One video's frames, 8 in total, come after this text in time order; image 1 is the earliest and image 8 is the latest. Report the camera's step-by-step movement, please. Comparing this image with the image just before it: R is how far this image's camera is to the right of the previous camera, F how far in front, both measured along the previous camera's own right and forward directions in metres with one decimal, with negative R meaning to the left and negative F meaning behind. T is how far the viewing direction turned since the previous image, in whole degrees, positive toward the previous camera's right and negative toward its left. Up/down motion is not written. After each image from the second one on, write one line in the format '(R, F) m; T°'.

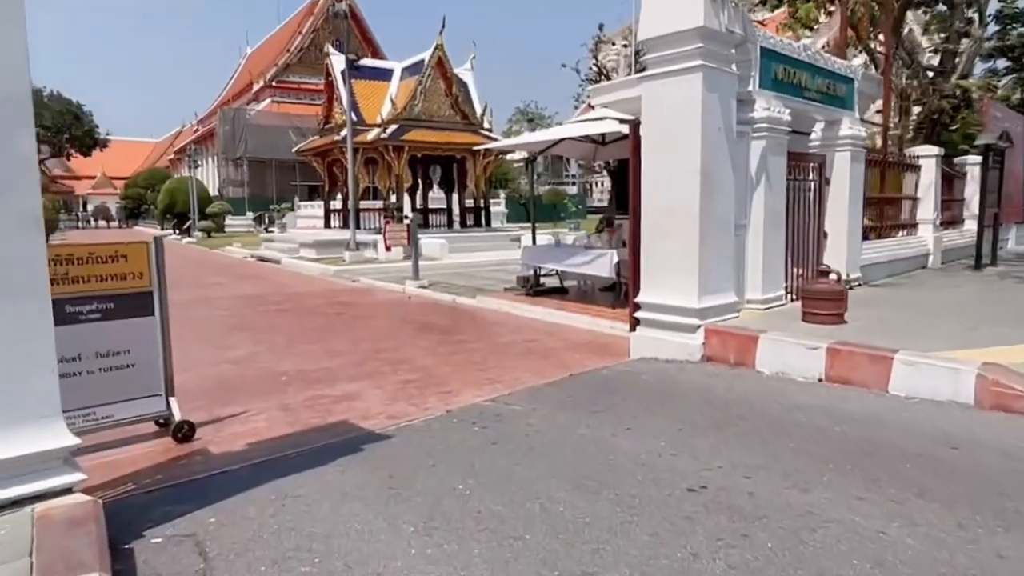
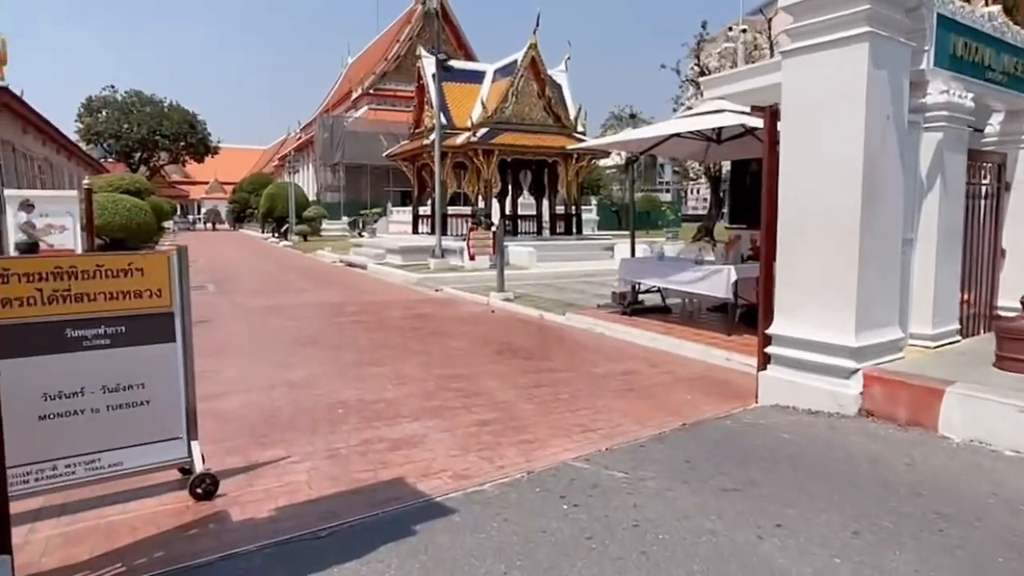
(-0.1, +1.2) m; -8°
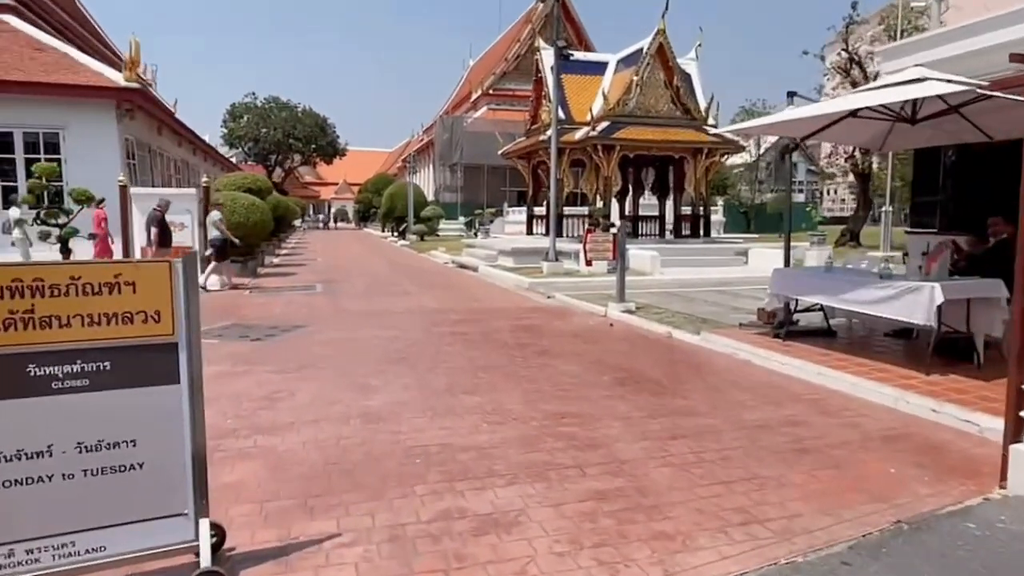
(-0.1, +1.4) m; -10°
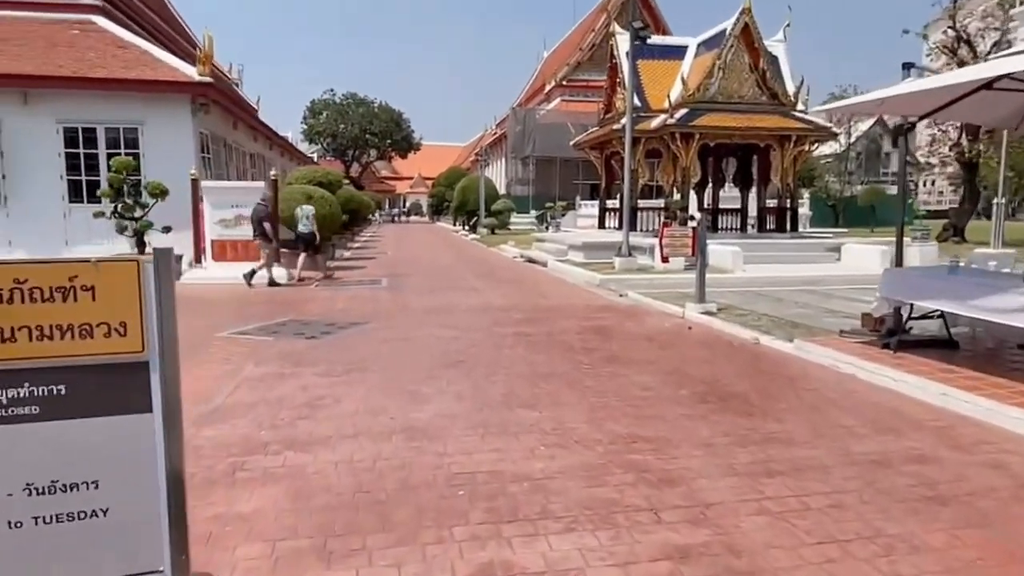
(+0.1, +0.7) m; -6°
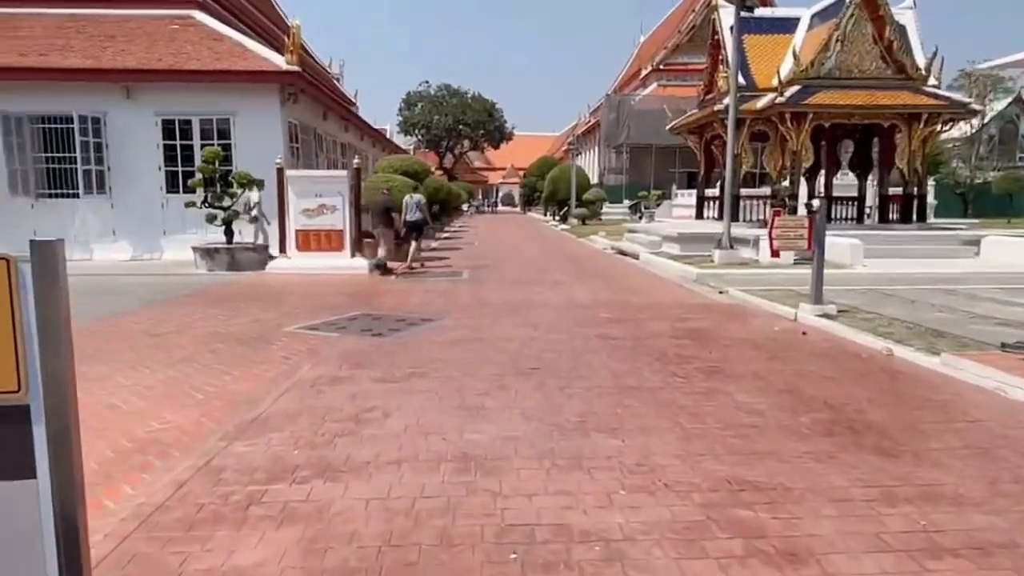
(+0.1, +0.9) m; -8°
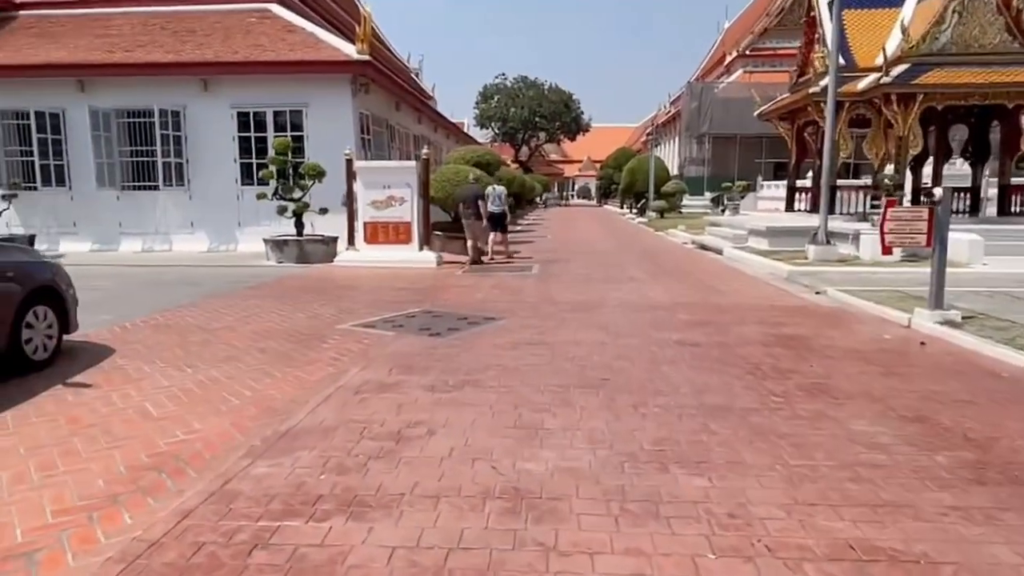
(+0.1, +0.7) m; -6°
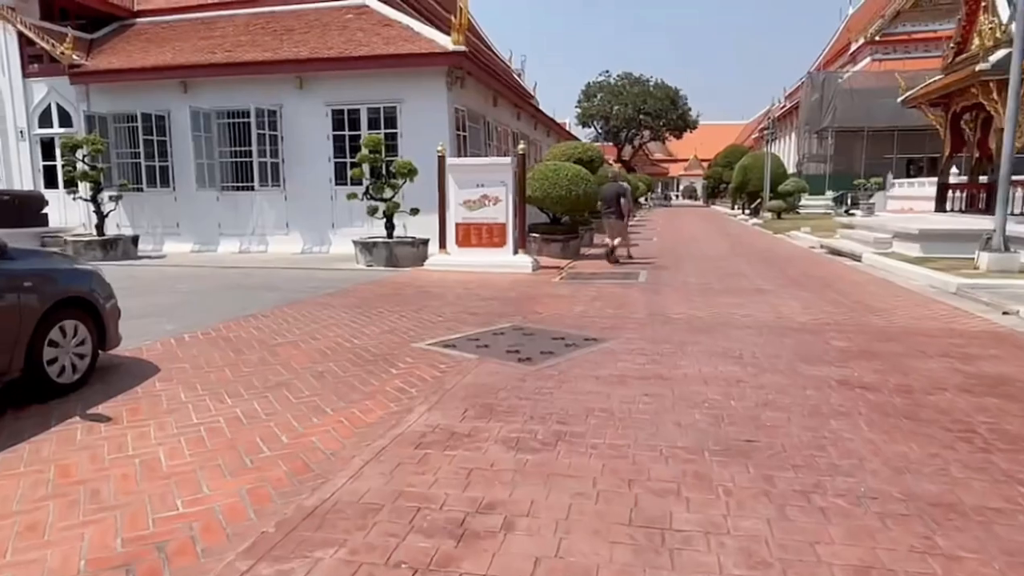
(-0.1, +1.4) m; -8°
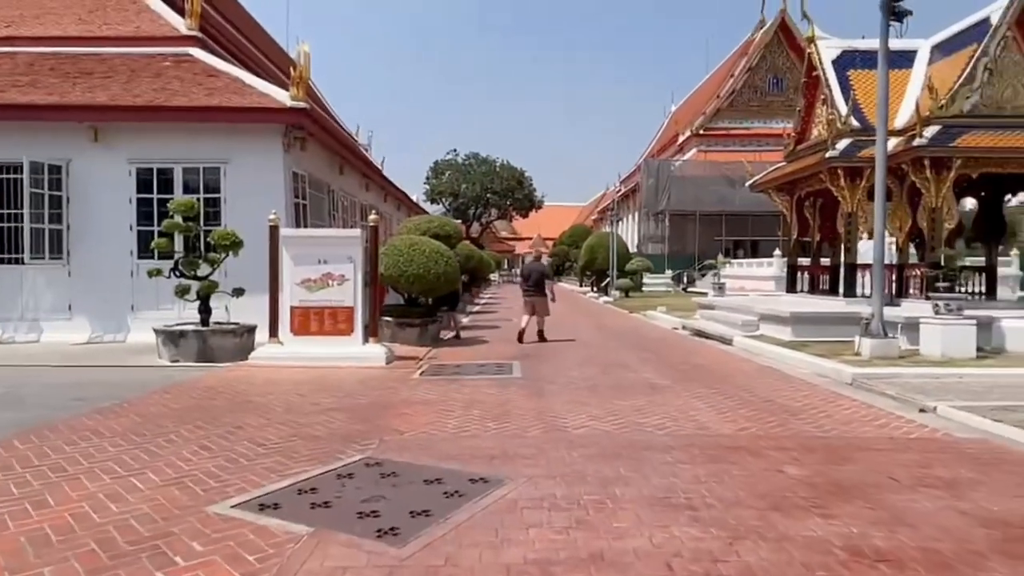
(-0.1, +2.0) m; +13°
